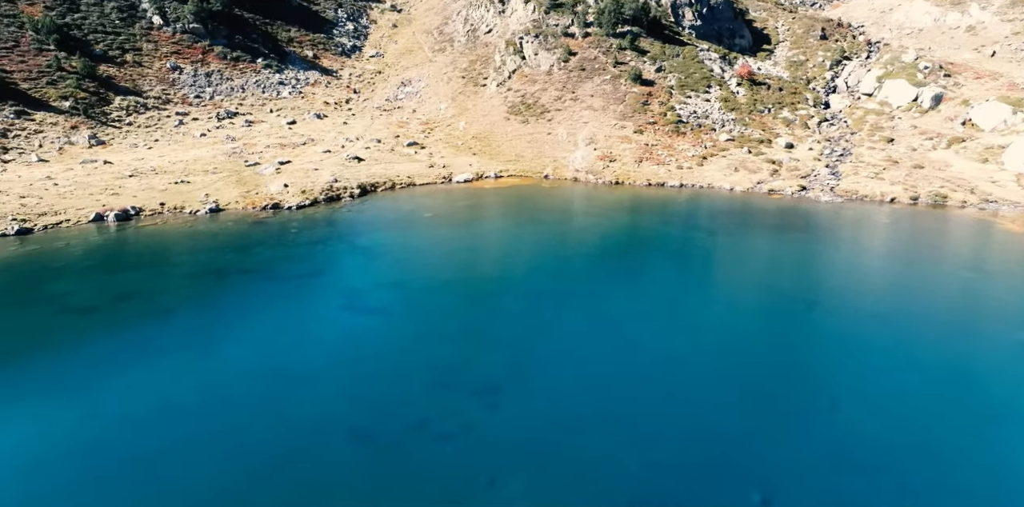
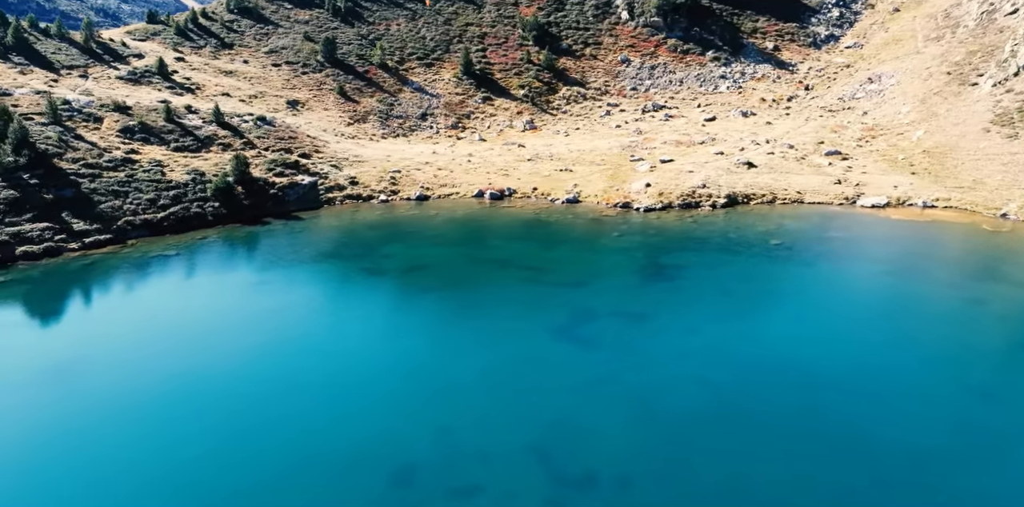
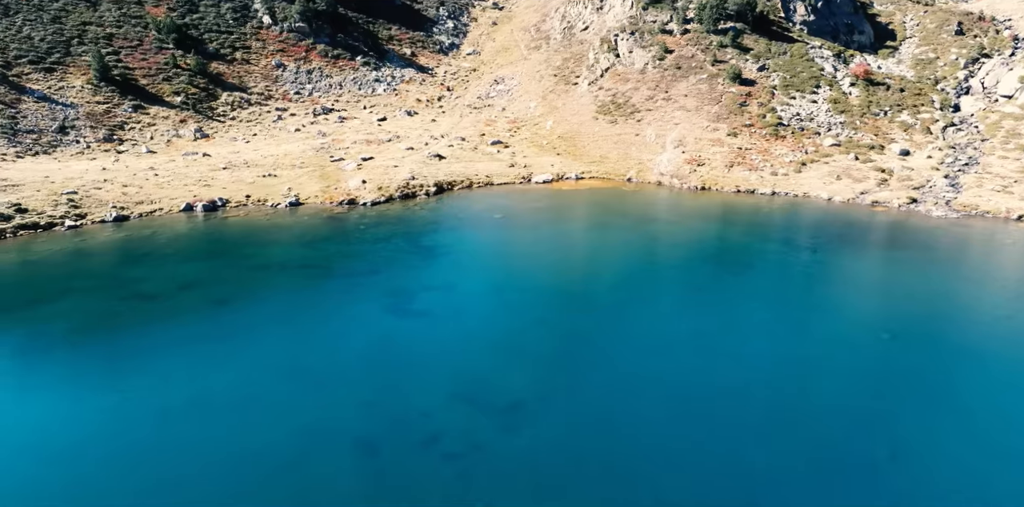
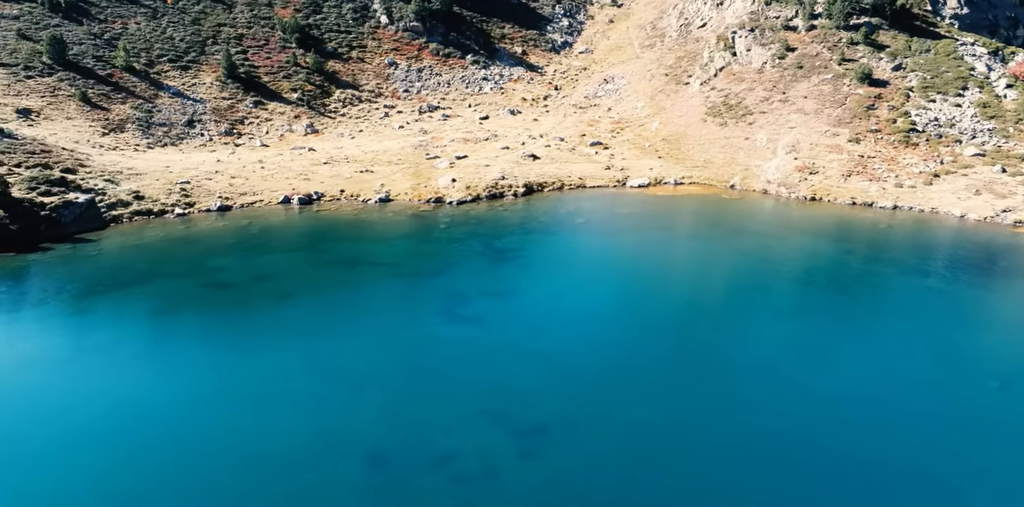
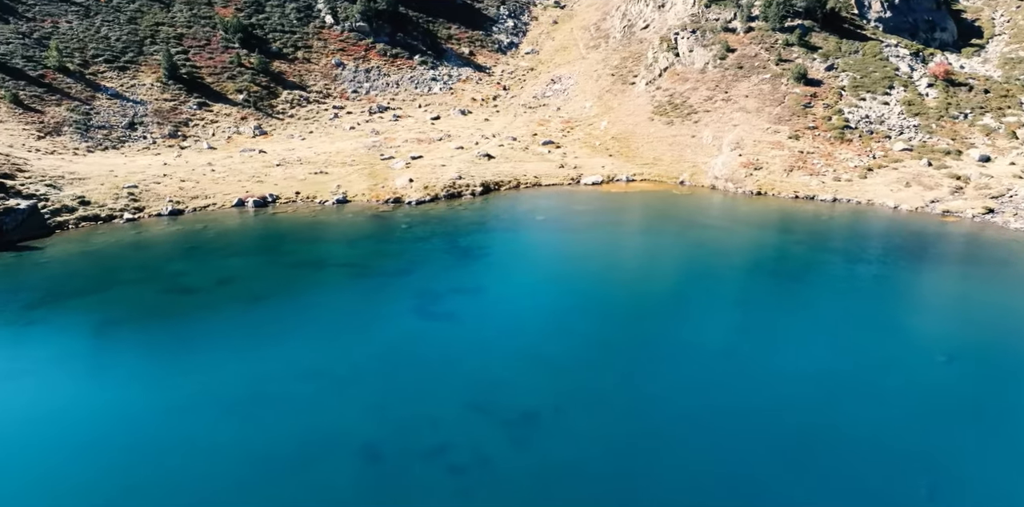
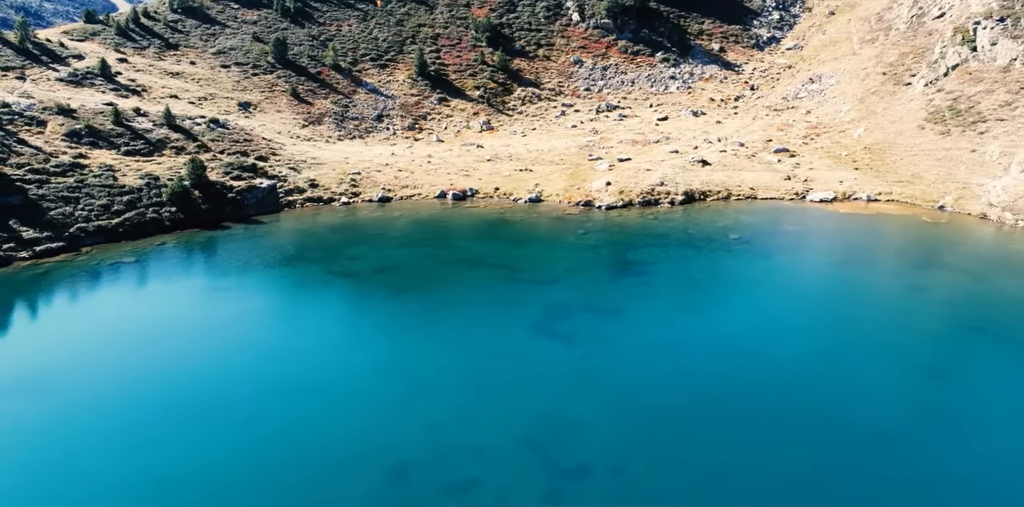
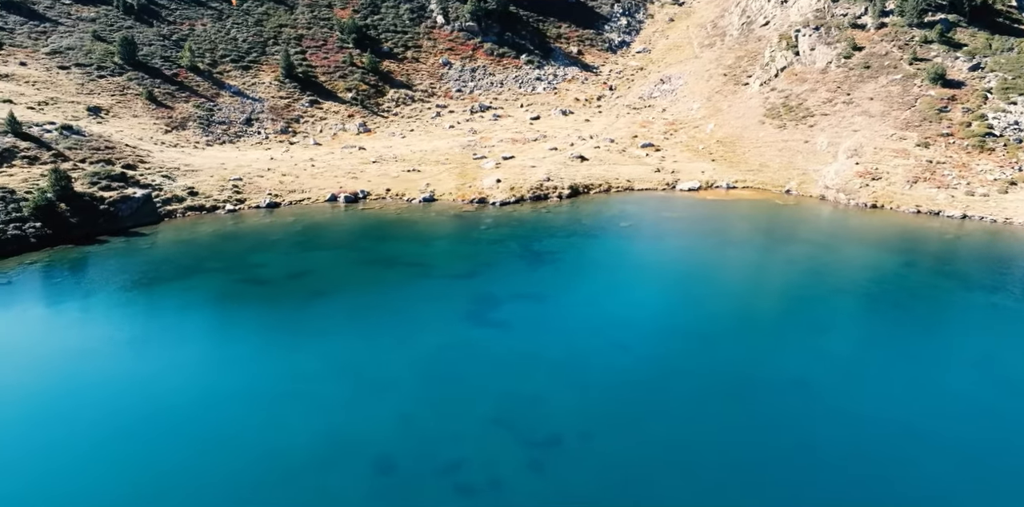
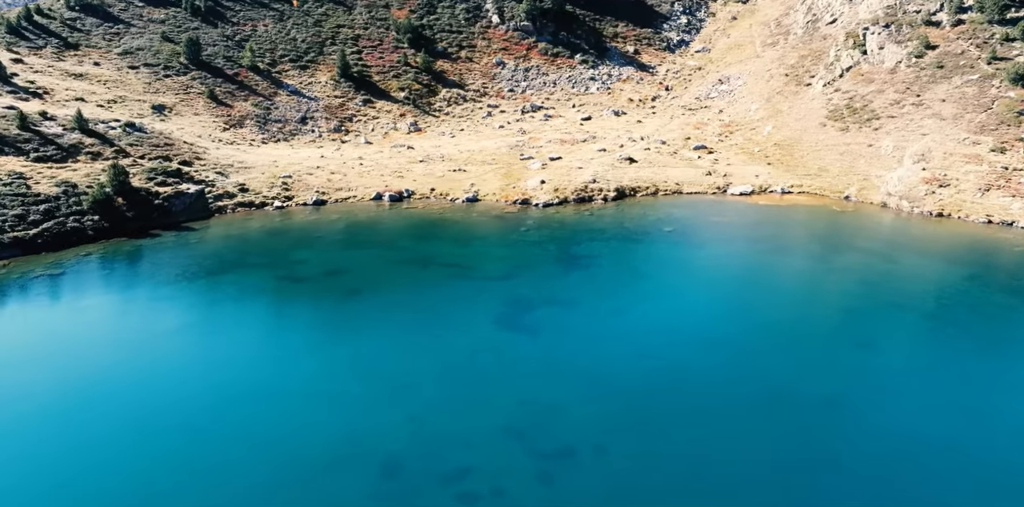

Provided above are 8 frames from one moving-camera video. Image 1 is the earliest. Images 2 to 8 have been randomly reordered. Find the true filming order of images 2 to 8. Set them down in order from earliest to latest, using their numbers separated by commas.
3, 5, 4, 7, 8, 6, 2
